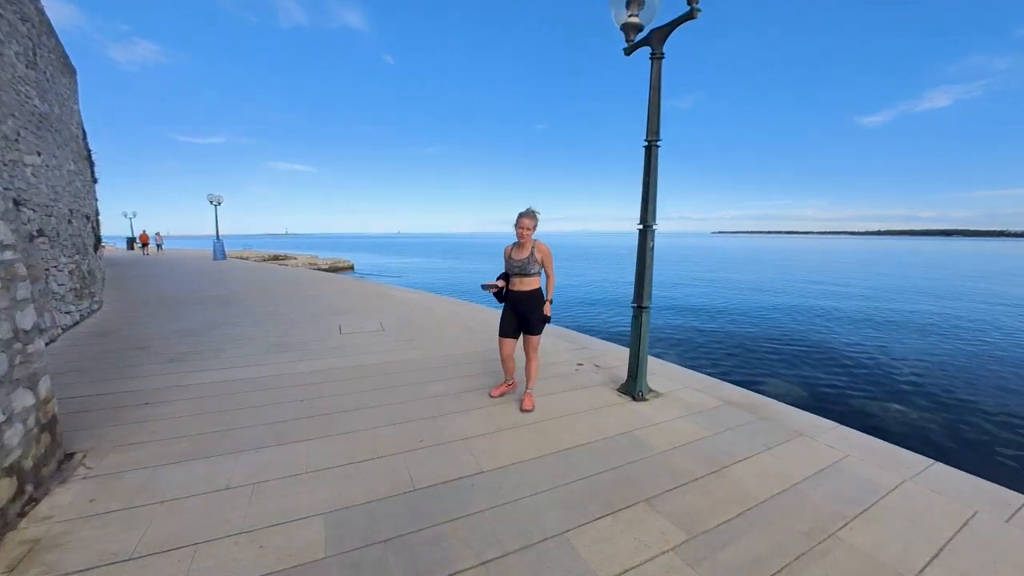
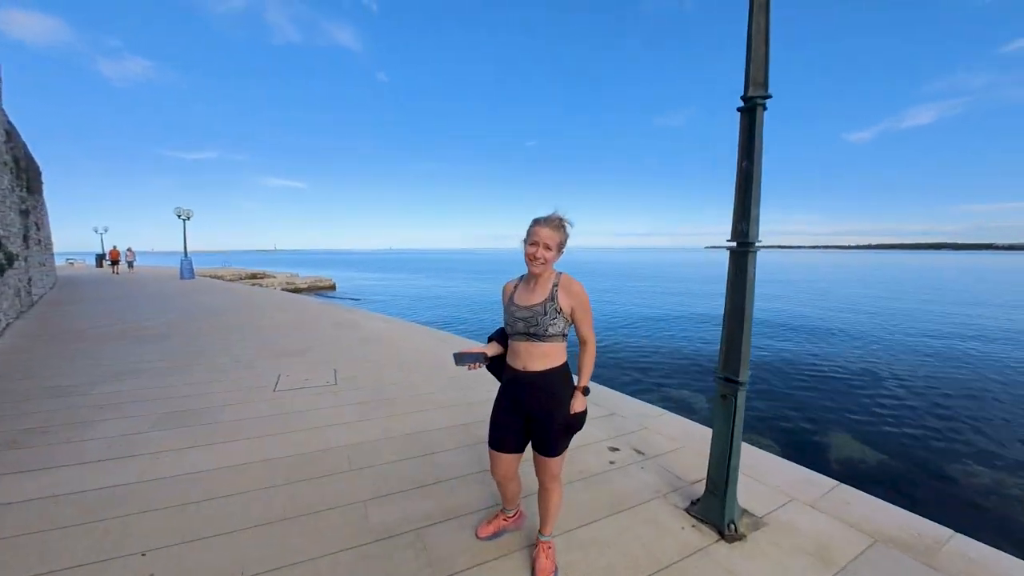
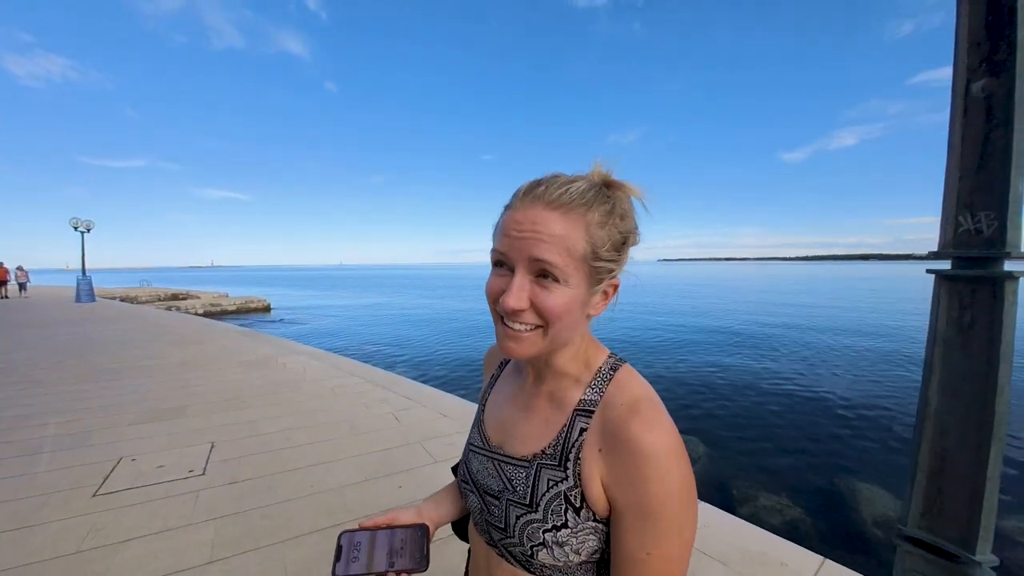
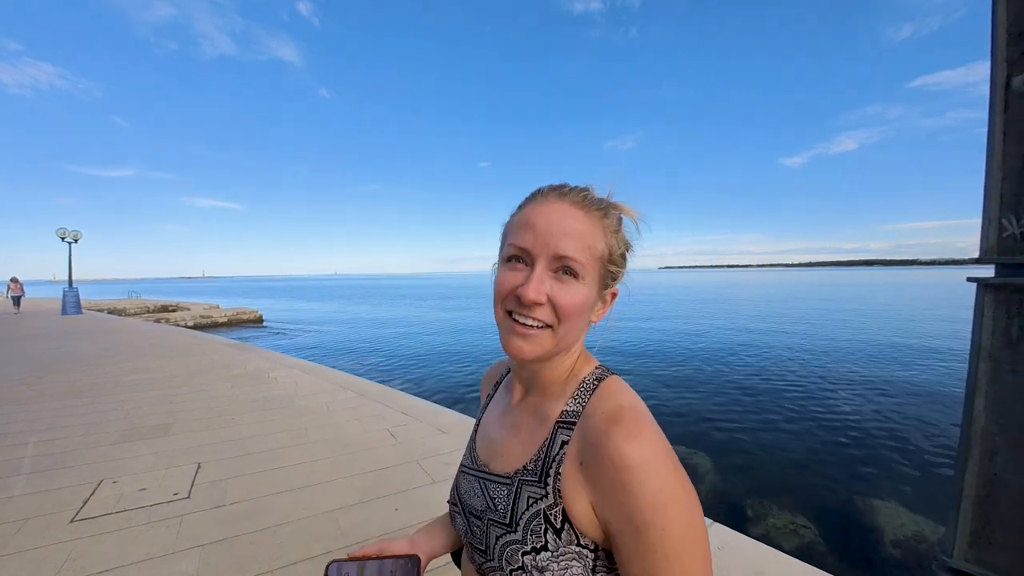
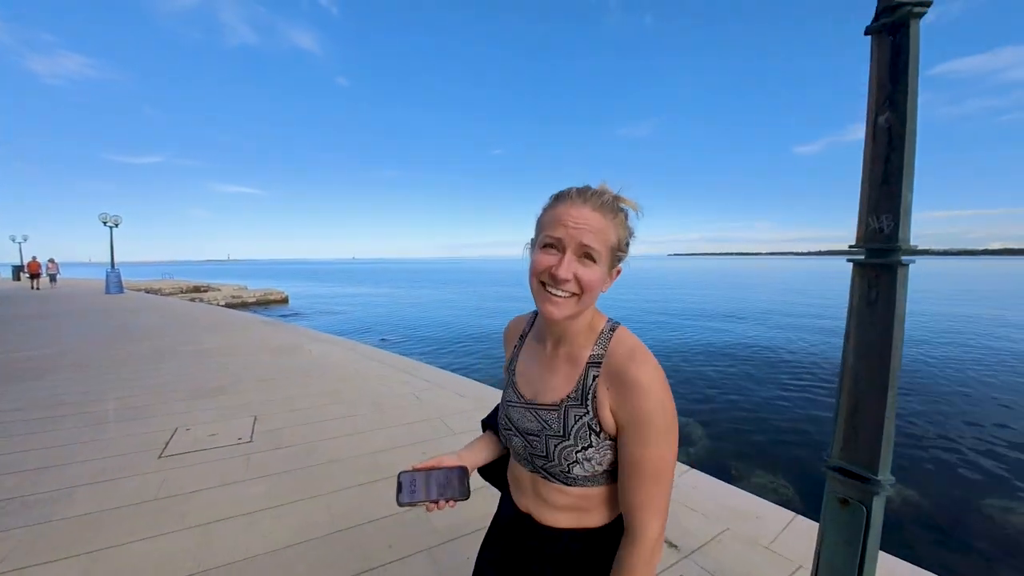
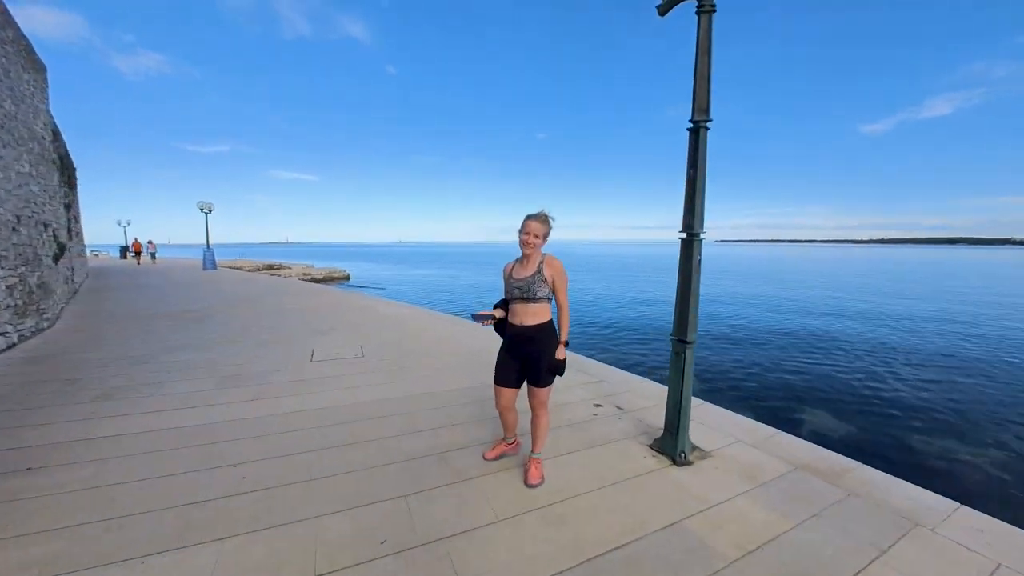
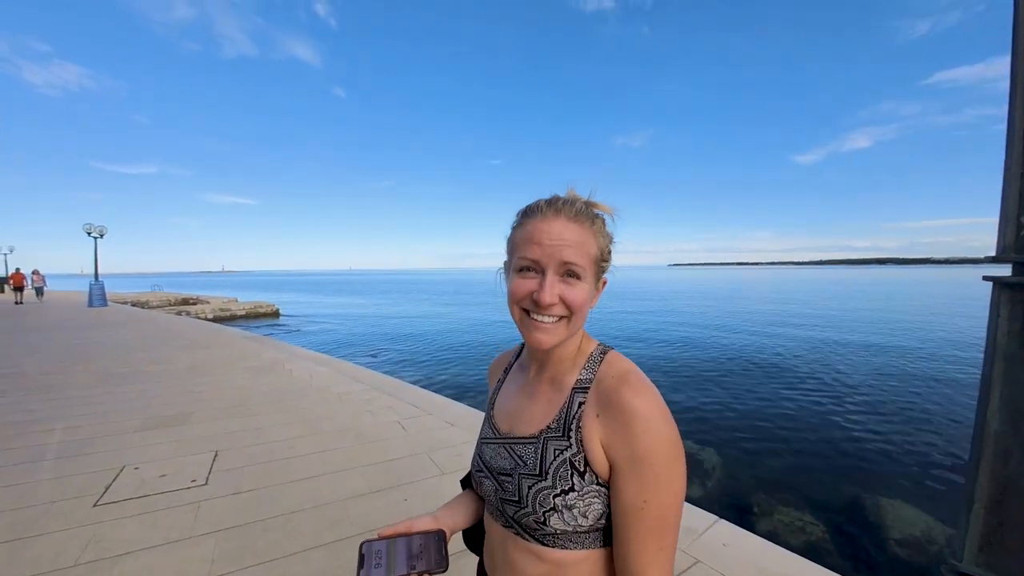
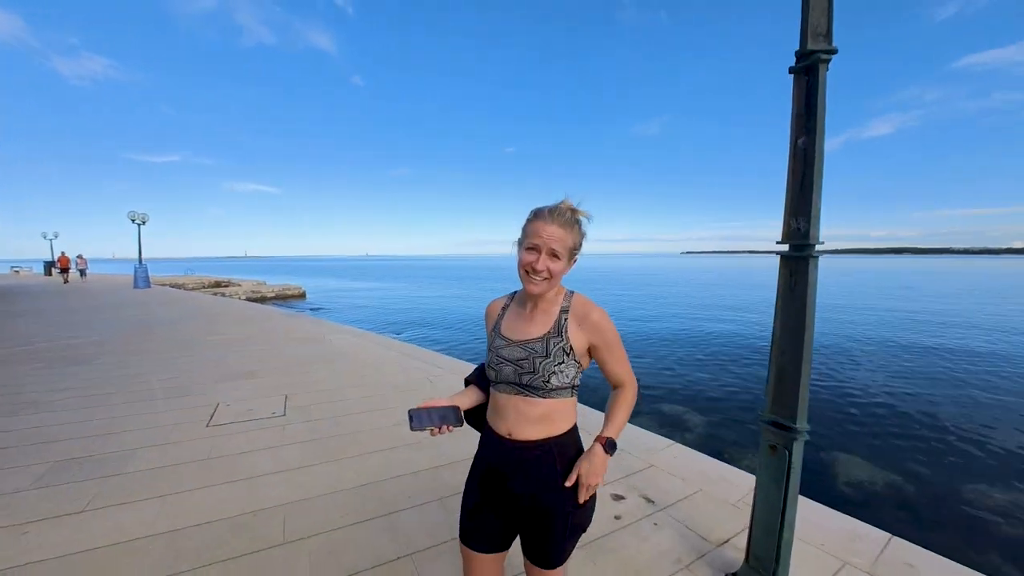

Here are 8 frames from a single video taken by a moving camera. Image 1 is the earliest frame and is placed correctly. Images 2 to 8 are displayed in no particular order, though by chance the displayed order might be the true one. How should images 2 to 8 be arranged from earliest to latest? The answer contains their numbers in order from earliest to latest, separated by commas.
6, 2, 8, 5, 3, 7, 4
